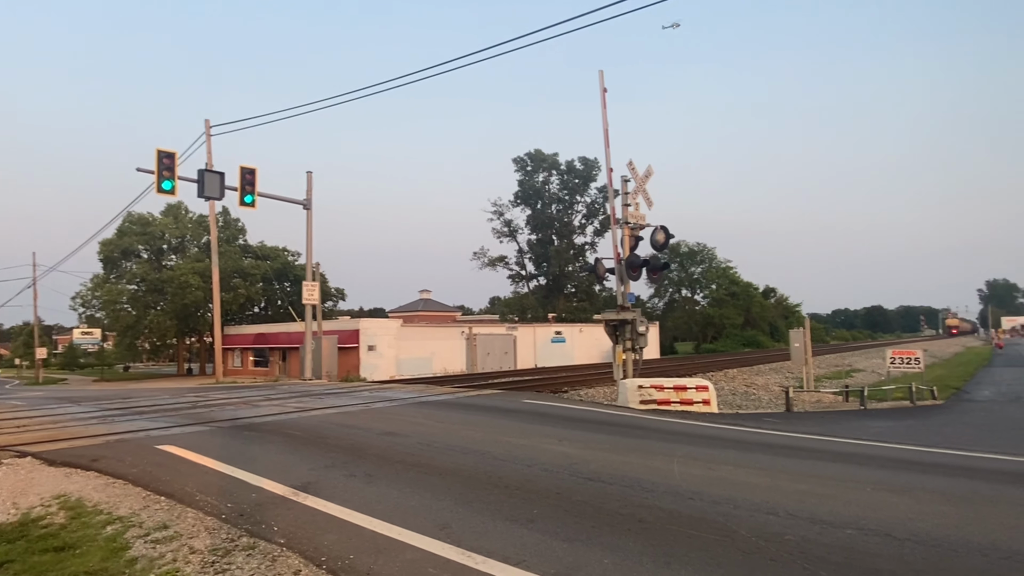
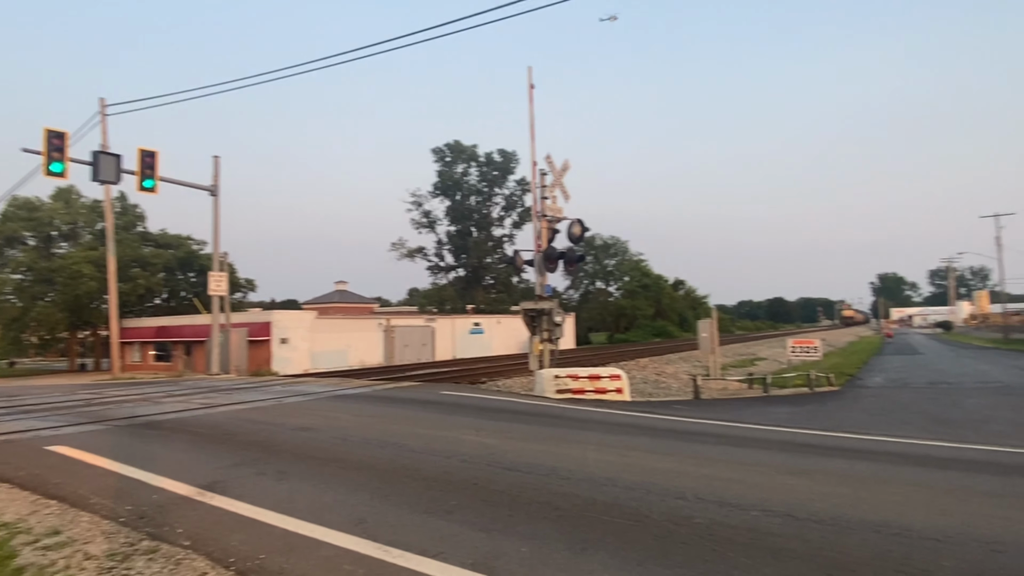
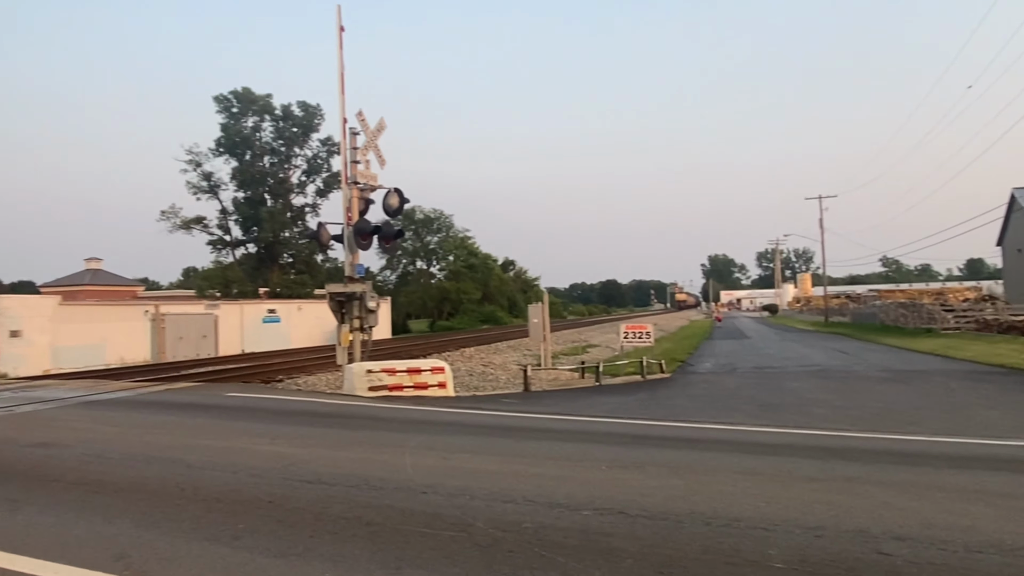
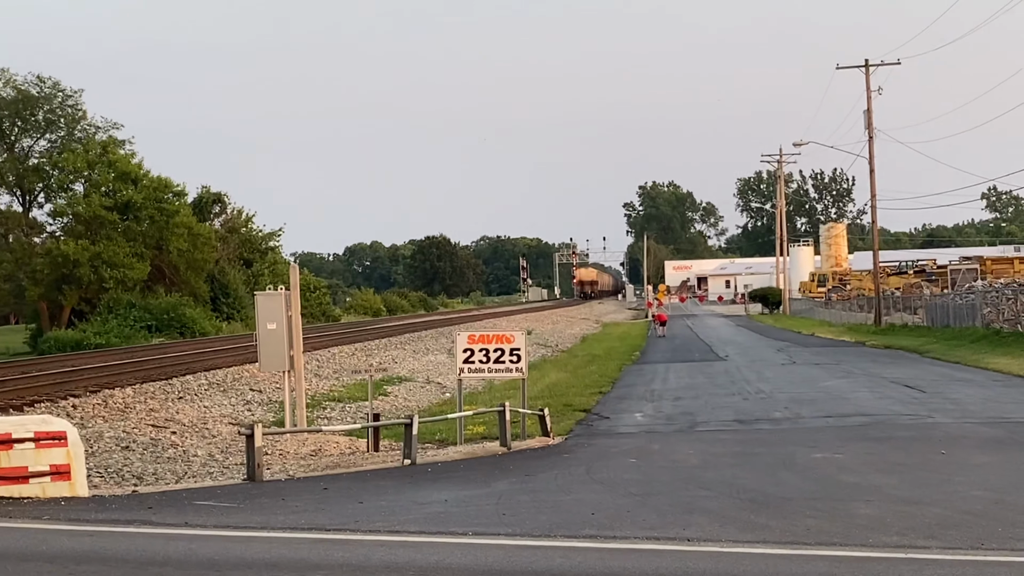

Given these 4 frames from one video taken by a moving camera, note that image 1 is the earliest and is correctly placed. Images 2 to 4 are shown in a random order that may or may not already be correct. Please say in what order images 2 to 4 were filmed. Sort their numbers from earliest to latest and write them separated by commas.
2, 3, 4
